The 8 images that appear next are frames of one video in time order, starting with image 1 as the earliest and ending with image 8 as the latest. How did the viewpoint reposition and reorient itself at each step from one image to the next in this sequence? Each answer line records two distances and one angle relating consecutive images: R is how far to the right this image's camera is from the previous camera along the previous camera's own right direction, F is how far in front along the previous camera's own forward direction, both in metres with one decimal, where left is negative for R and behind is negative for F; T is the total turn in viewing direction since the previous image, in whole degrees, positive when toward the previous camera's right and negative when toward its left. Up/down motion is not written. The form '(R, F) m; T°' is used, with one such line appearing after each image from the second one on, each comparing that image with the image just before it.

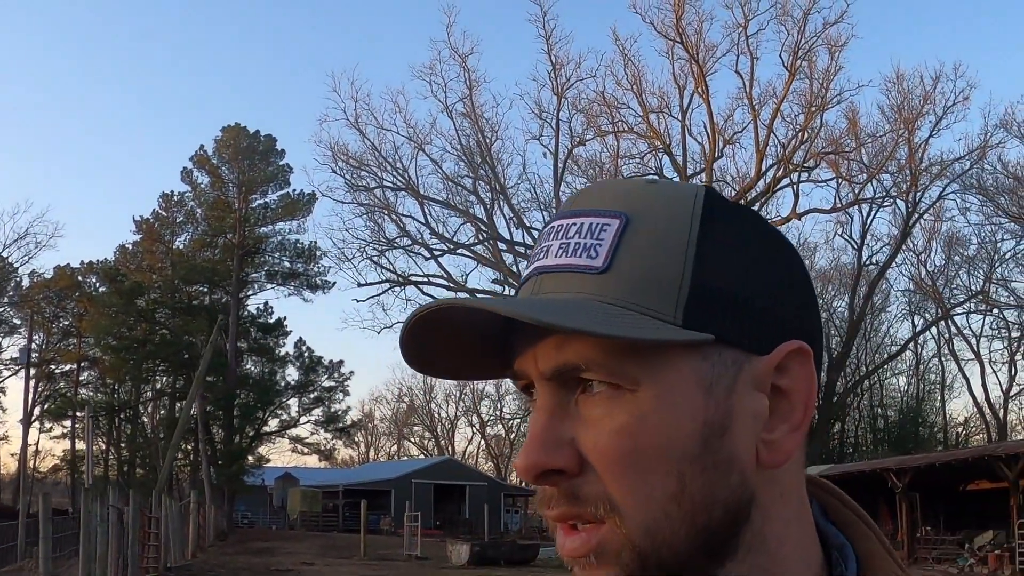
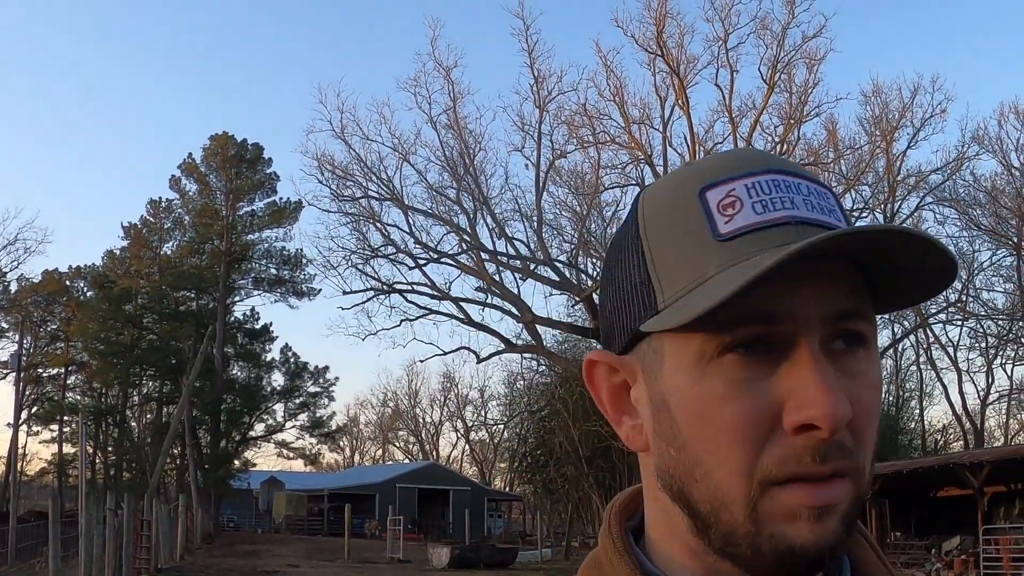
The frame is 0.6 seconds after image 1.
(+0.1, -0.4) m; +1°
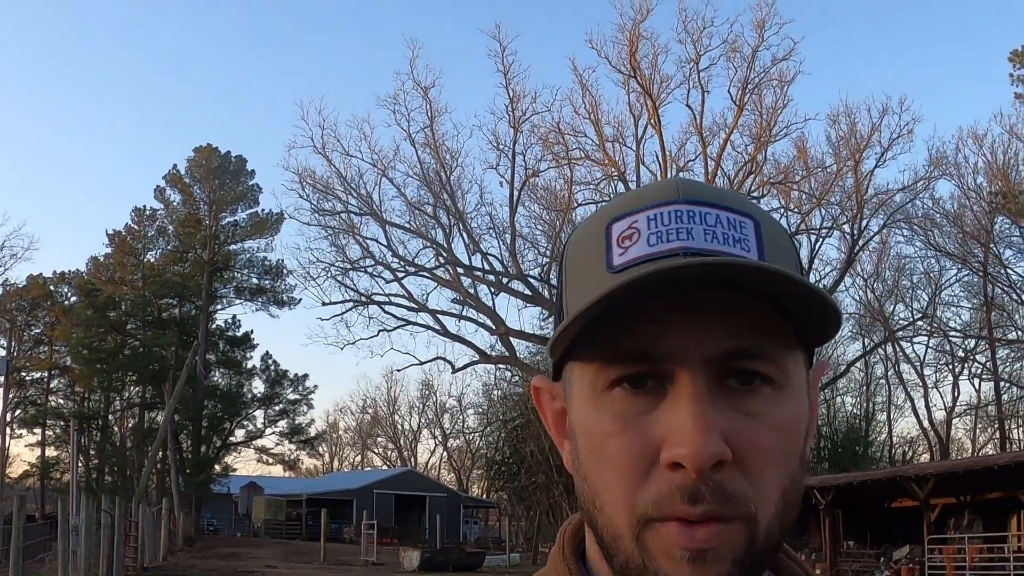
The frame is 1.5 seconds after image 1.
(+0.2, -0.8) m; +1°
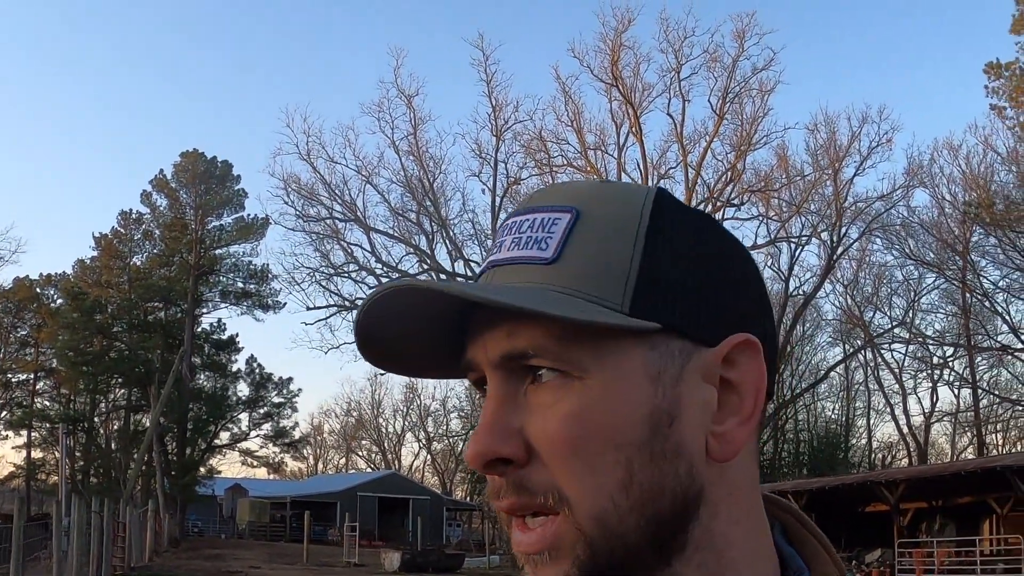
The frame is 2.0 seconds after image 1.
(+0.1, -0.4) m; +1°
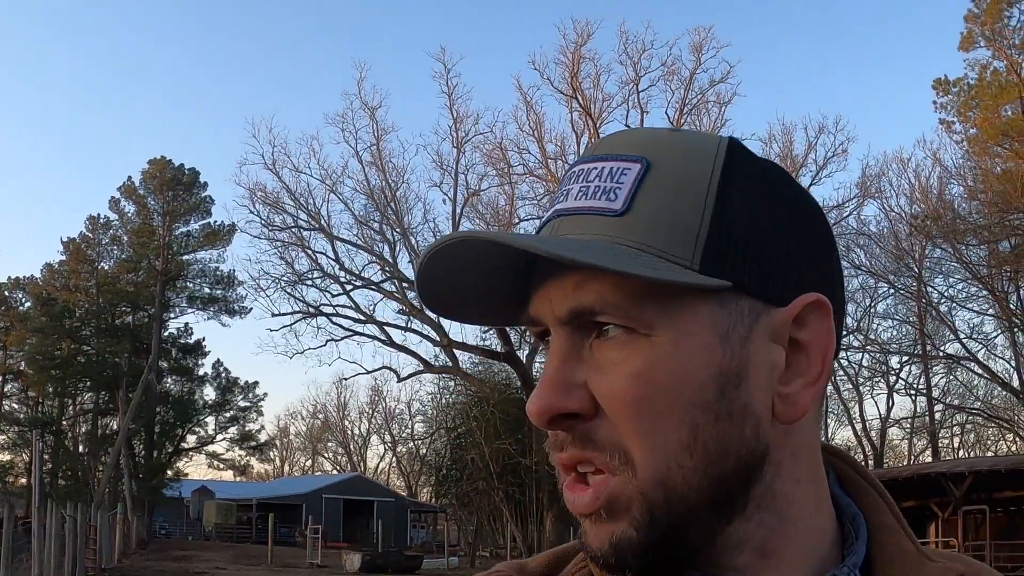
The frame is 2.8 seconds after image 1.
(+0.2, -0.7) m; +2°
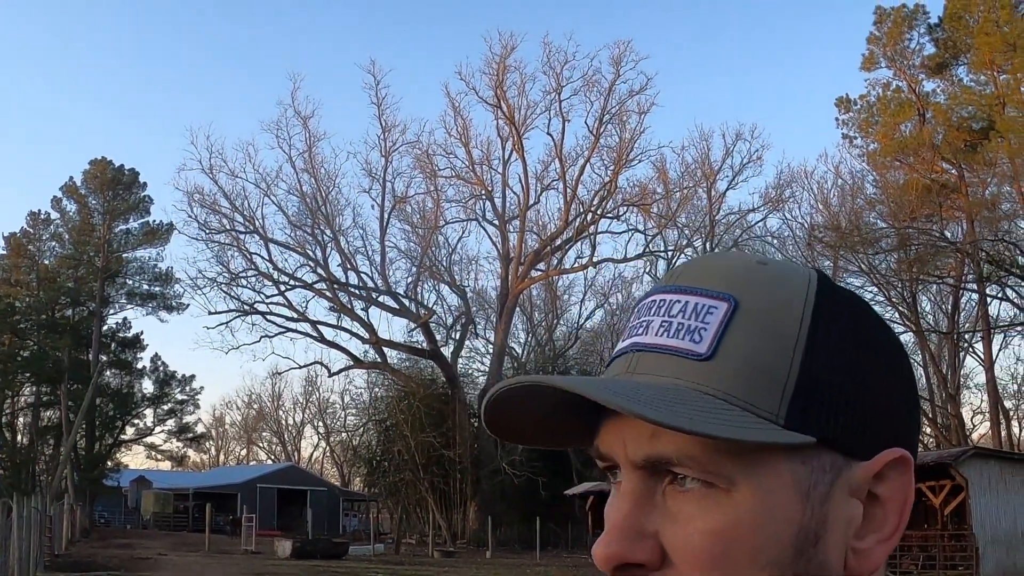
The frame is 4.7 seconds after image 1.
(+0.3, -1.5) m; +3°
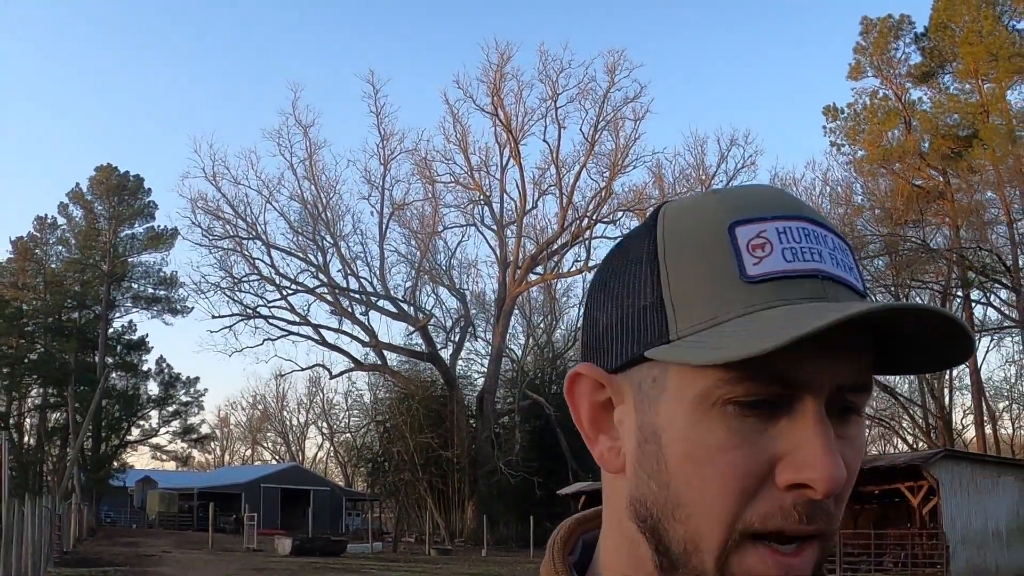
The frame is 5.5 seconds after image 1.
(+0.2, -0.5) m; 0°
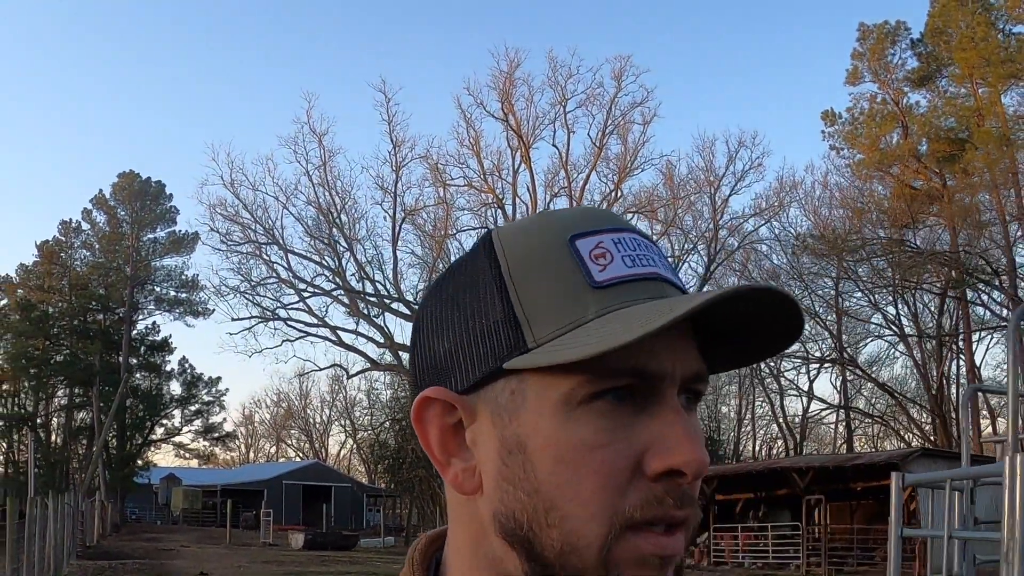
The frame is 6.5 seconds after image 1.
(+0.4, -0.6) m; -1°
